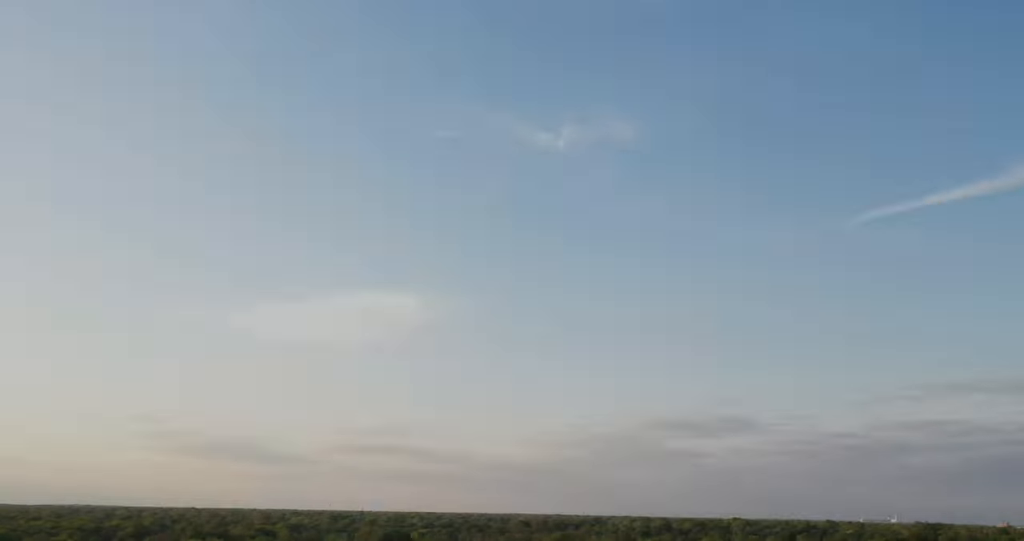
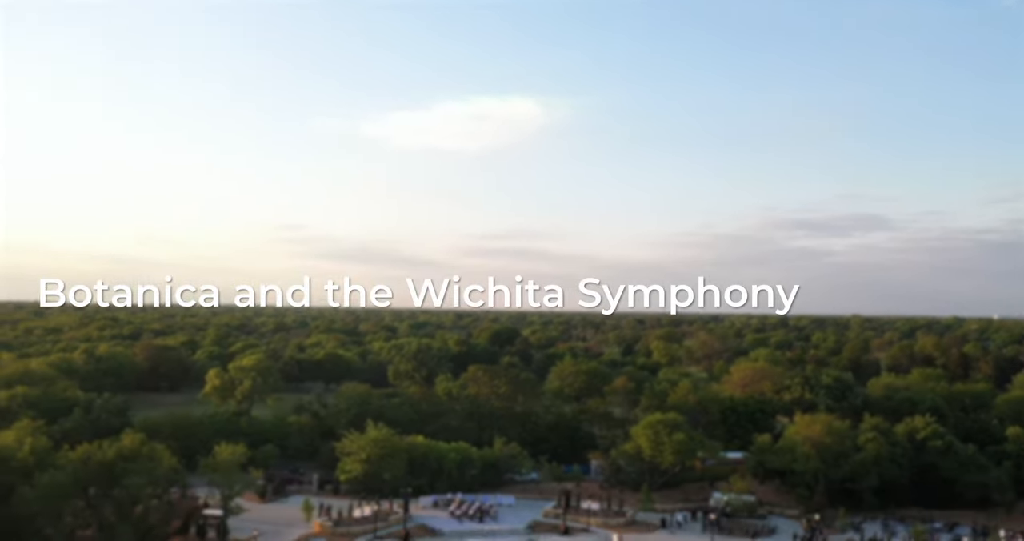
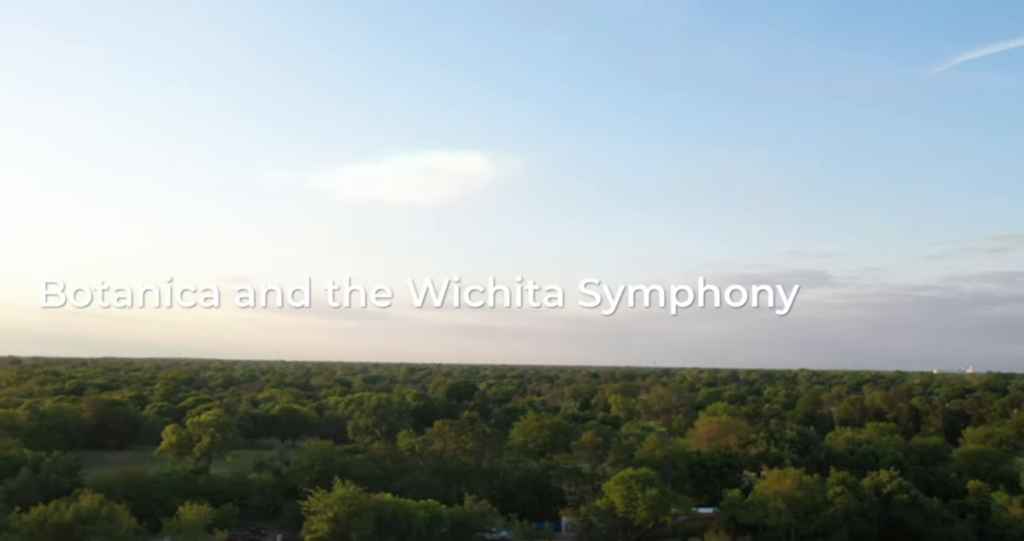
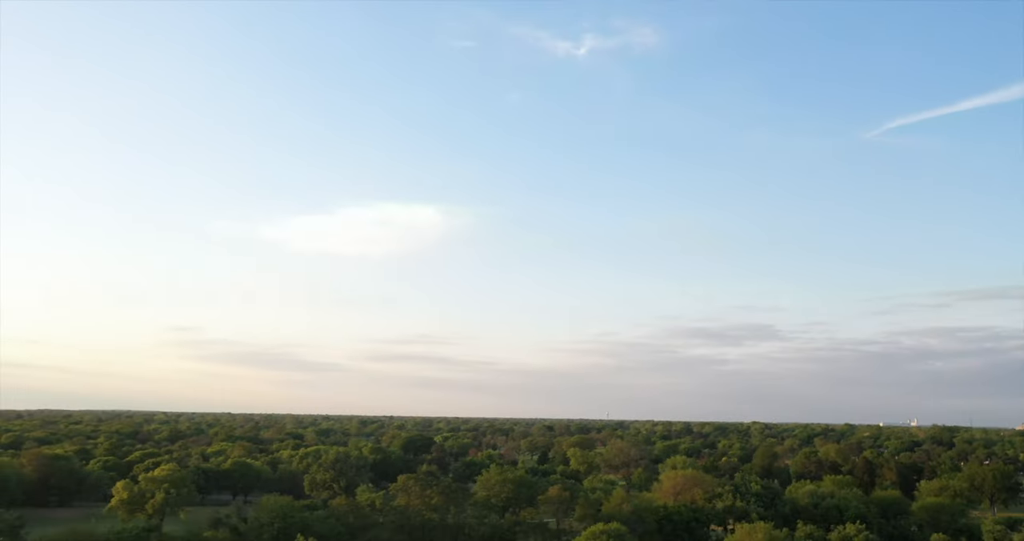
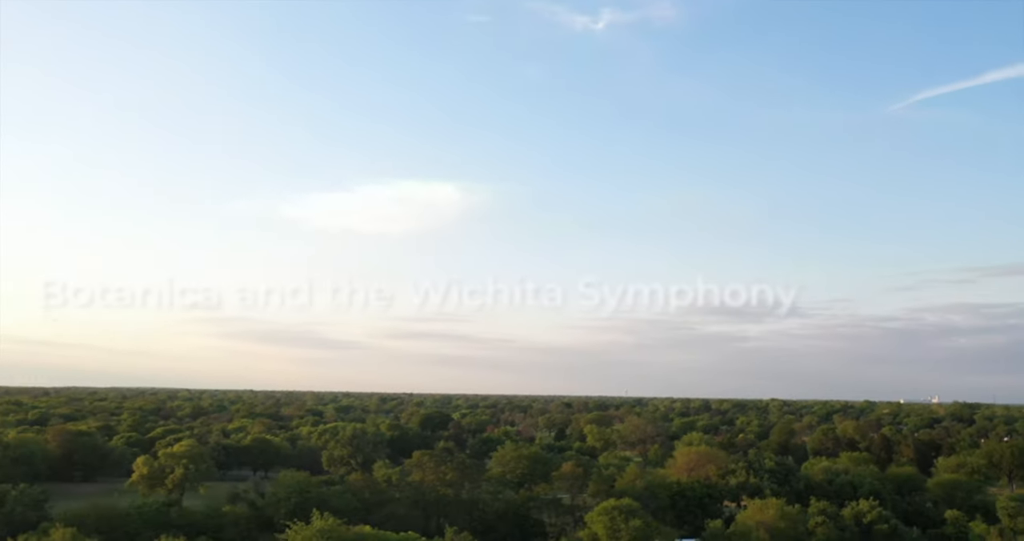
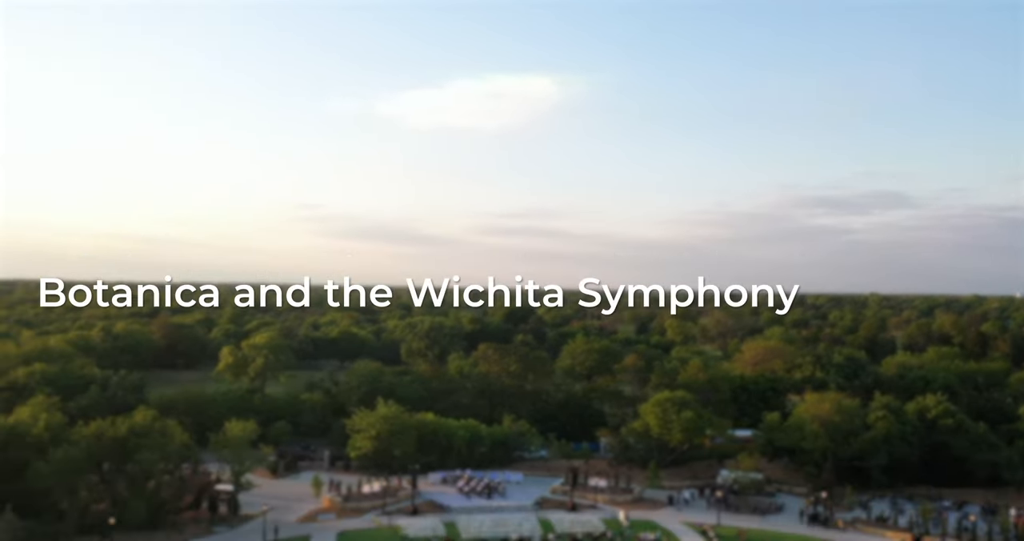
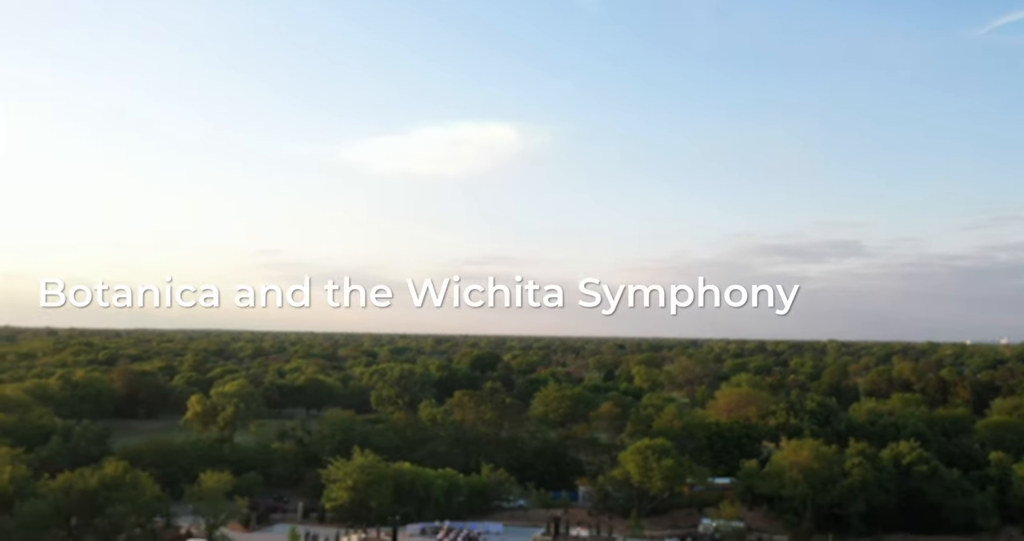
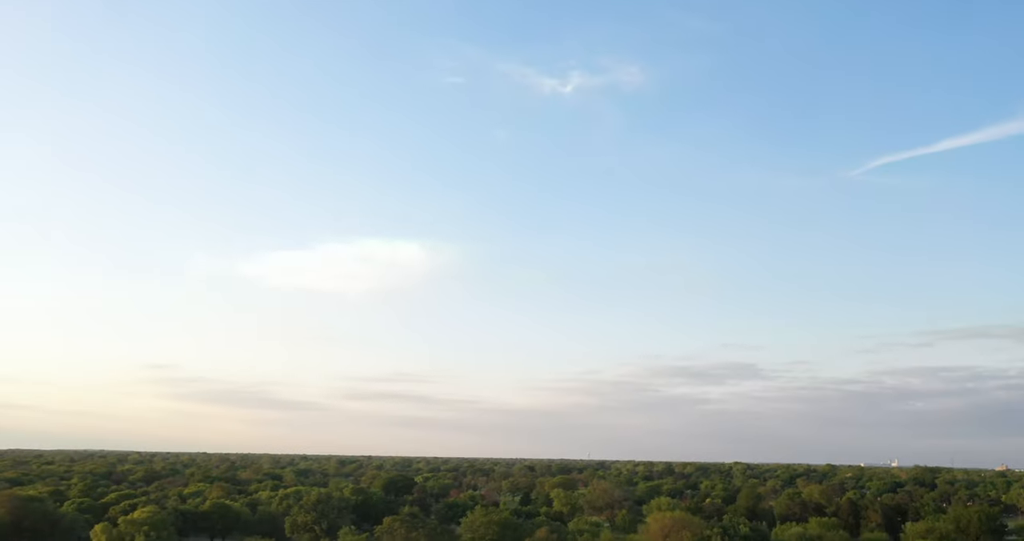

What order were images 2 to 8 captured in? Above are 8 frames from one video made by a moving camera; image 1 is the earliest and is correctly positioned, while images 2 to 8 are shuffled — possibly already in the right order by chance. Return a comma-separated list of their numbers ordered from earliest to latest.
8, 4, 5, 3, 7, 2, 6
